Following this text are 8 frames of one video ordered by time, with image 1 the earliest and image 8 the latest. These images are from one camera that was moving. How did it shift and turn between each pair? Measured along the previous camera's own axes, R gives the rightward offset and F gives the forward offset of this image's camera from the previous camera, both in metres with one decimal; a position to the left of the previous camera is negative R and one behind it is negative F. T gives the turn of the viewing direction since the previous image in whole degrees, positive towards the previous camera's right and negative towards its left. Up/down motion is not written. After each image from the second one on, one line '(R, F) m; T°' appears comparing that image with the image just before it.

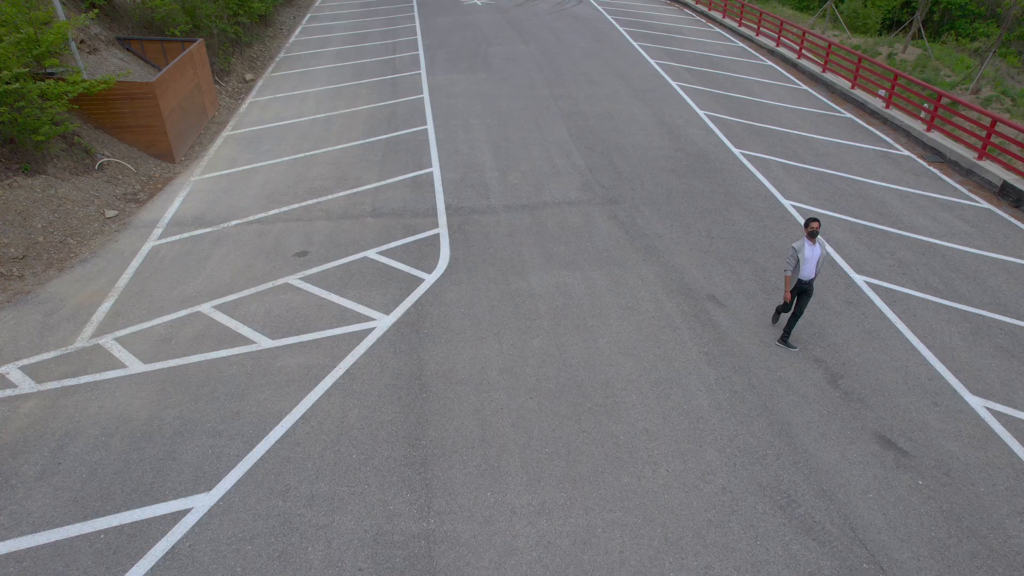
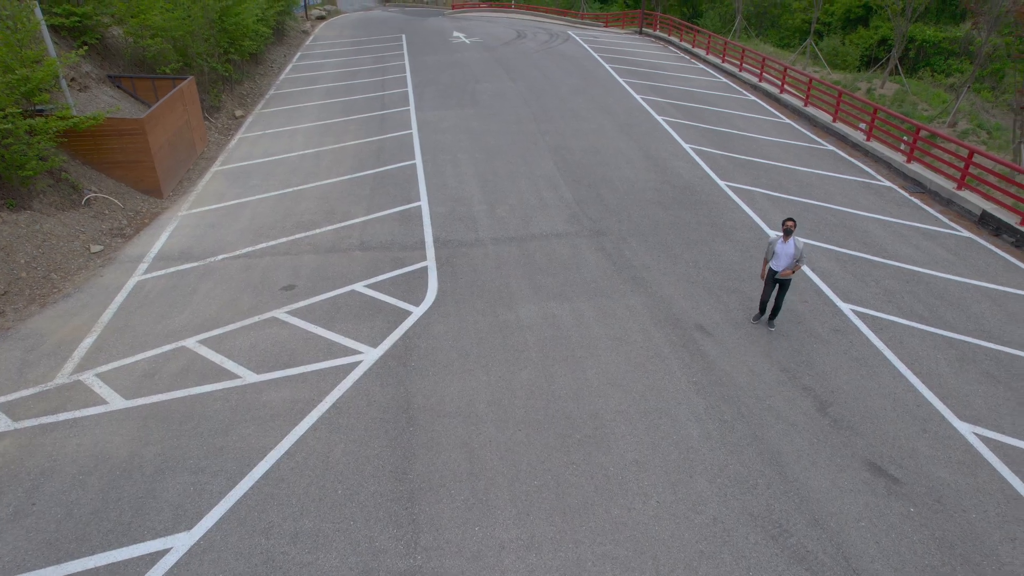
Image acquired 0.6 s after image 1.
(0.0, 0.0) m; +1°
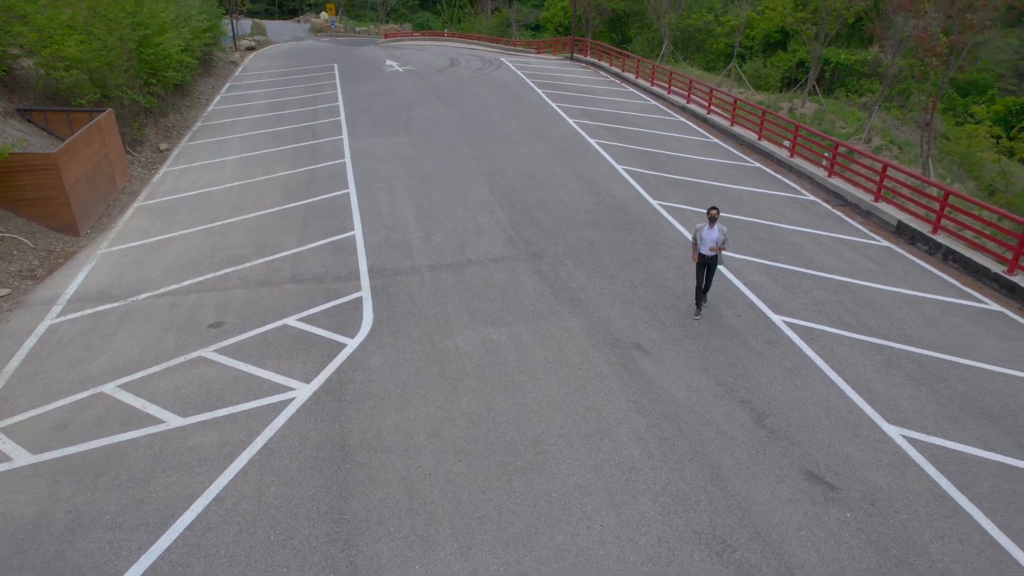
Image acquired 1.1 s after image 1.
(+0.1, +0.1) m; +5°
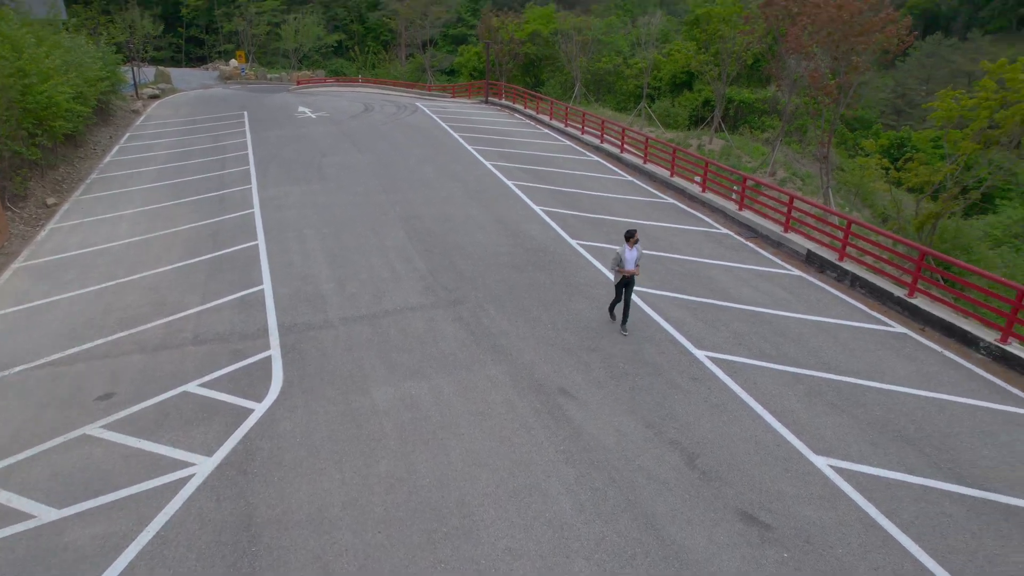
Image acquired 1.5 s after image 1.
(+0.1, +0.3) m; +6°
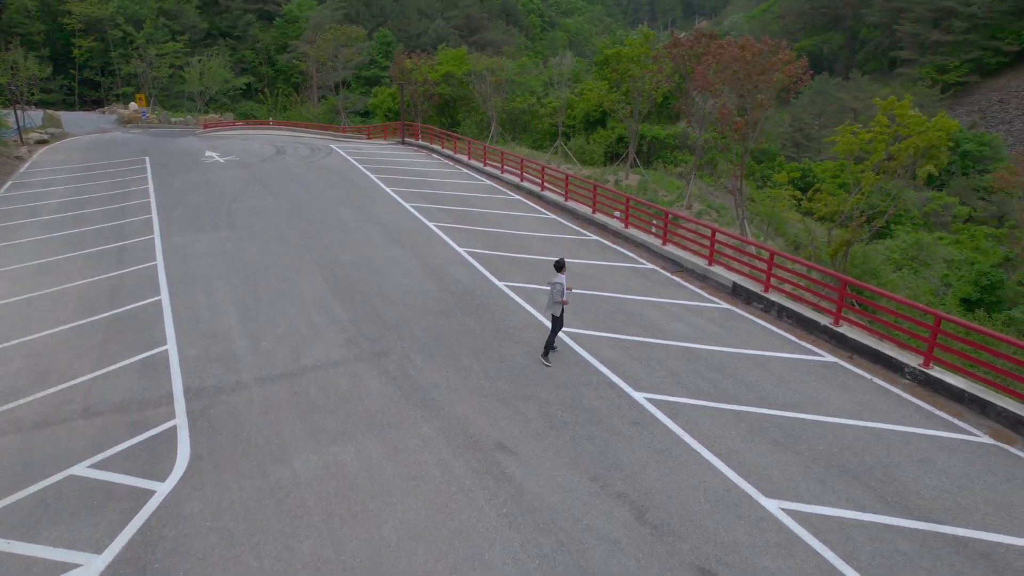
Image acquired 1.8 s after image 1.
(-0.1, +0.4) m; +7°
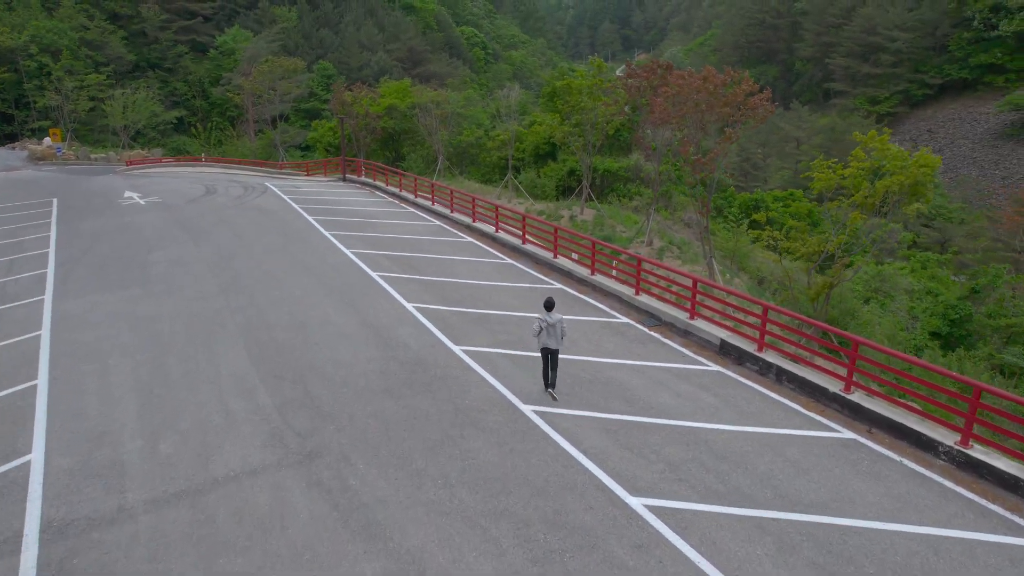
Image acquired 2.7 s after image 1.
(-0.1, +1.7) m; +4°
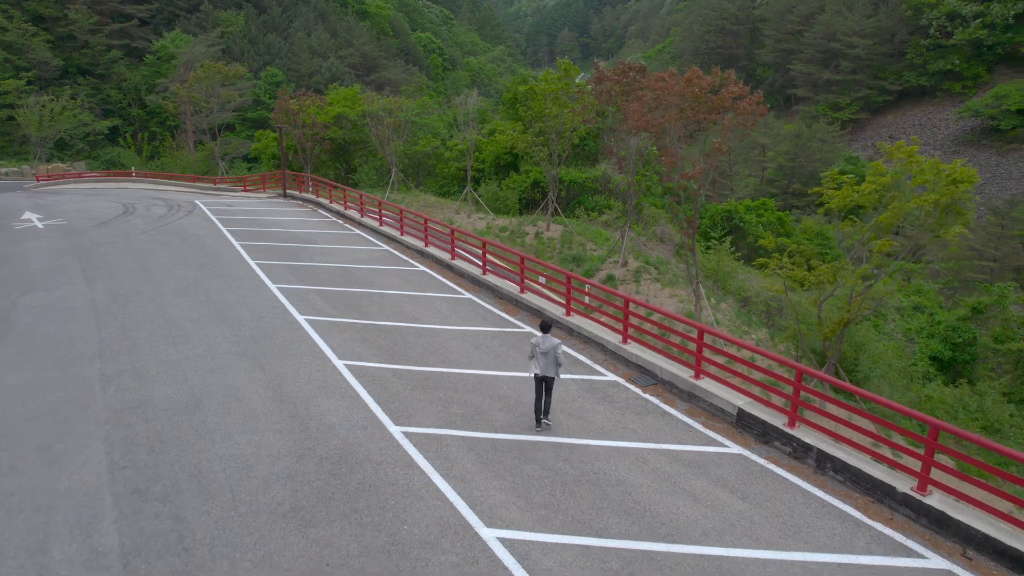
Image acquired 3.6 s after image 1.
(+0.1, +2.5) m; +3°
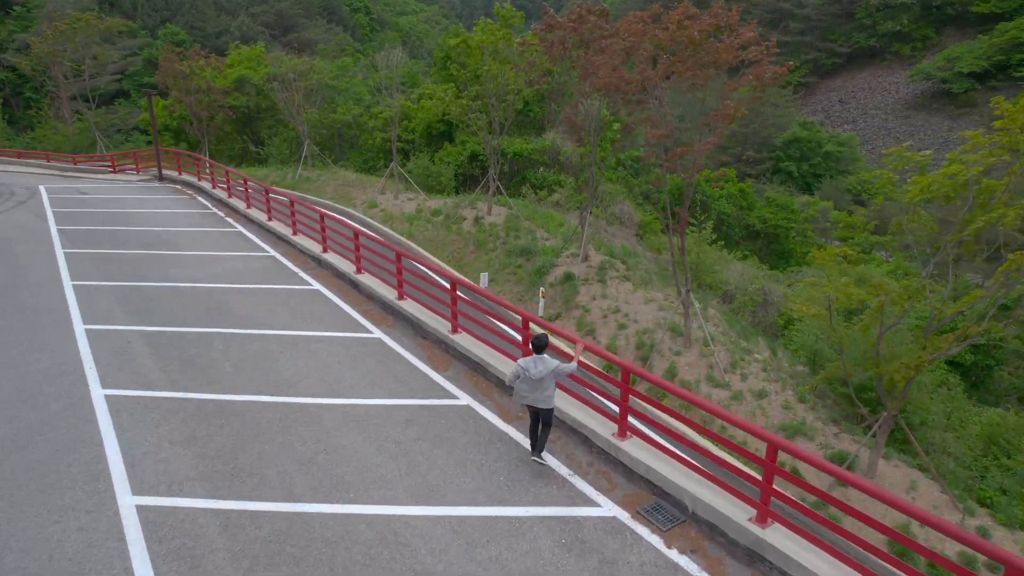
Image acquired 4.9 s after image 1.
(+0.2, +4.3) m; +5°
